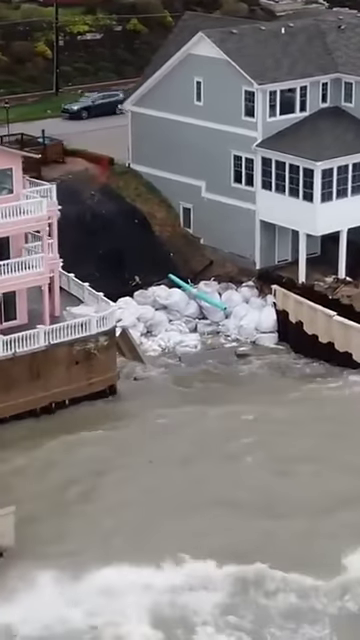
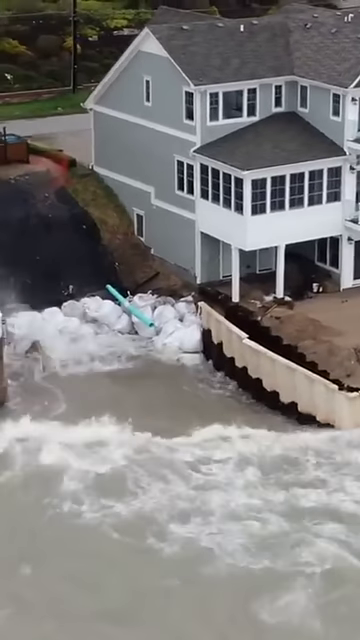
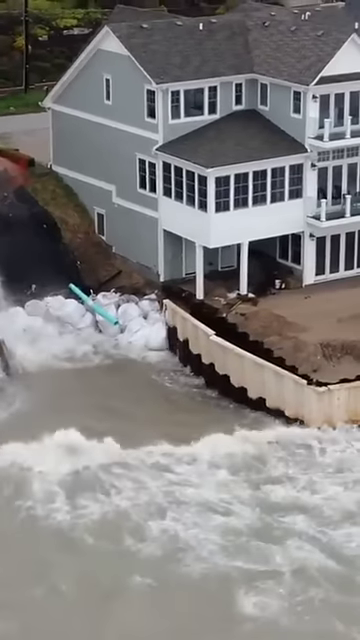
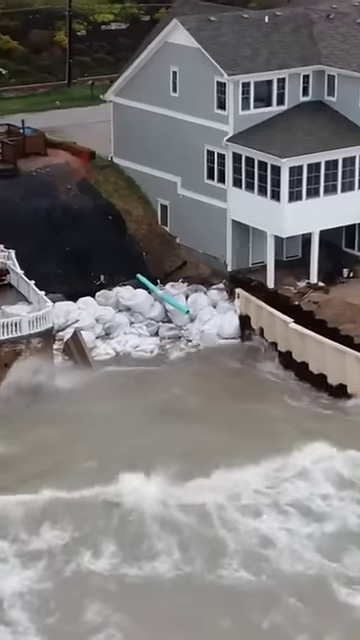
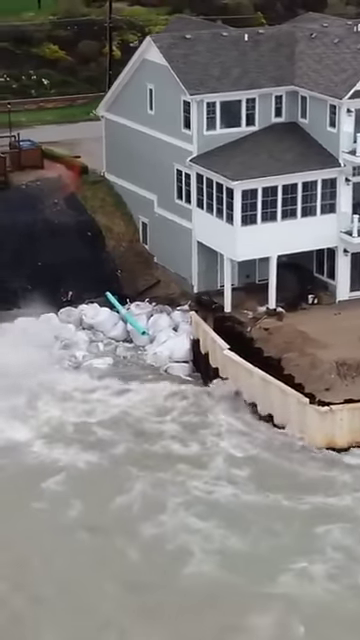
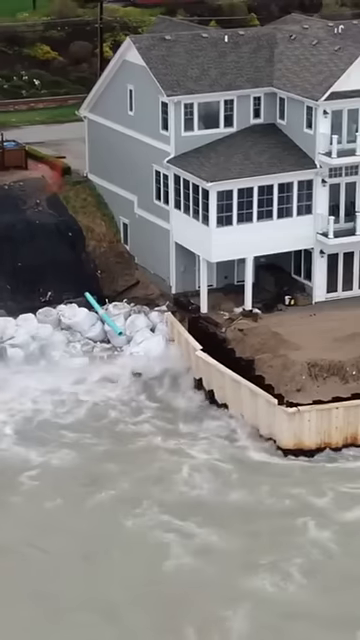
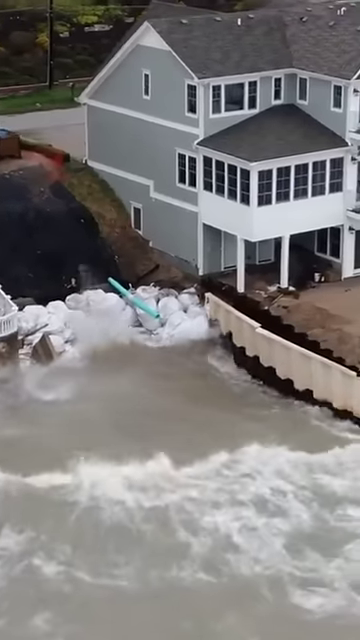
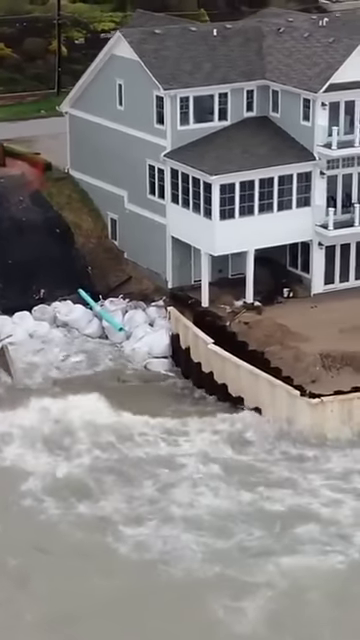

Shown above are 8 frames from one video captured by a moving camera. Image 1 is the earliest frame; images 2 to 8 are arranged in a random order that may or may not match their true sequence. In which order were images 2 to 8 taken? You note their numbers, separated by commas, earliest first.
4, 7, 3, 2, 8, 5, 6
